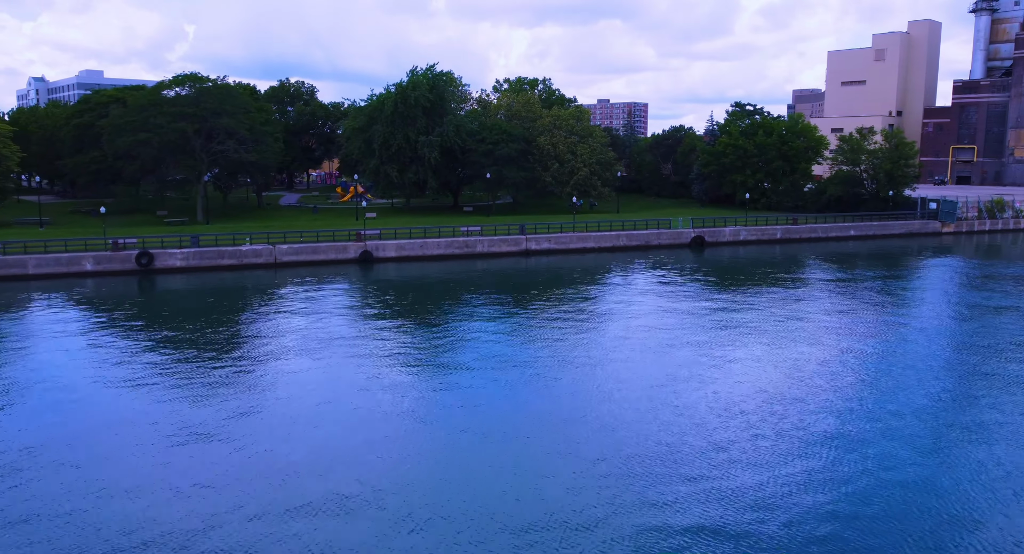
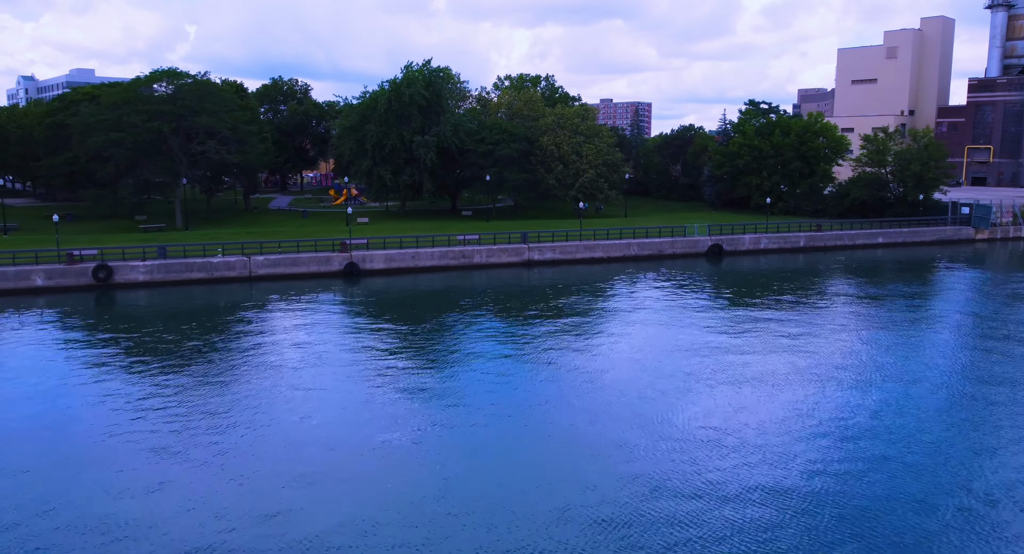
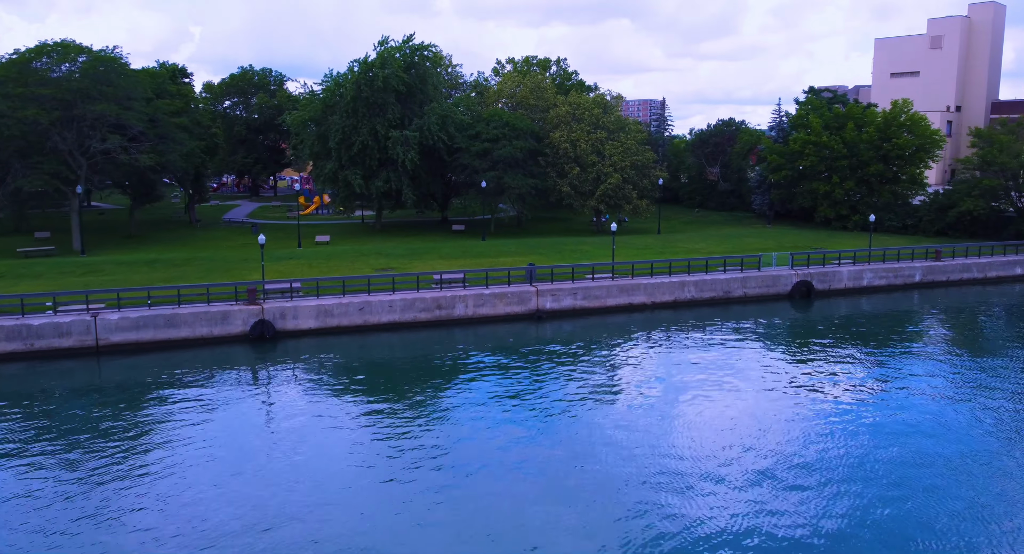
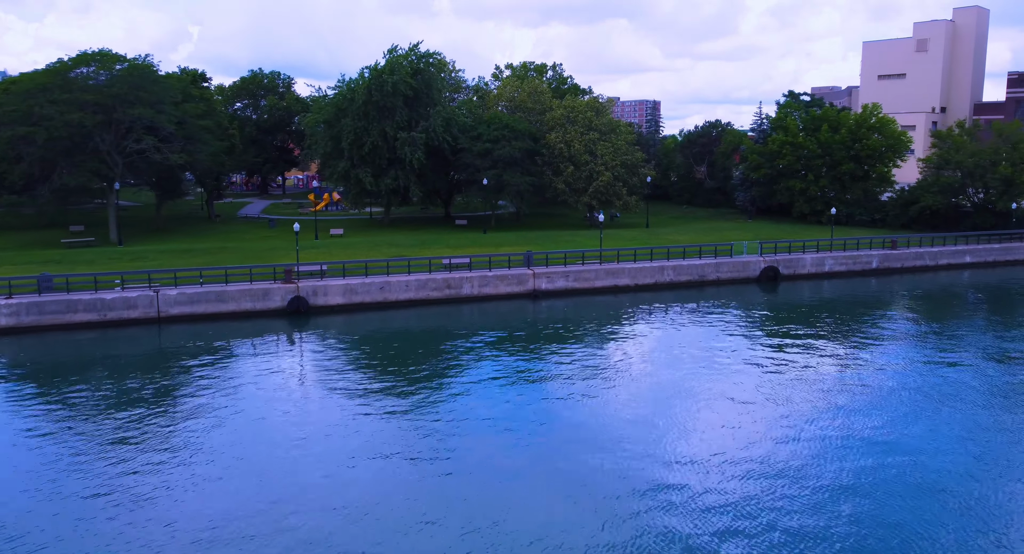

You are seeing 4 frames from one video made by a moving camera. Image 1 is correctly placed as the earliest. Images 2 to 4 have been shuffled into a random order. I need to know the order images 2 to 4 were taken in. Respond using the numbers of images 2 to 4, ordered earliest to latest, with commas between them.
2, 4, 3
